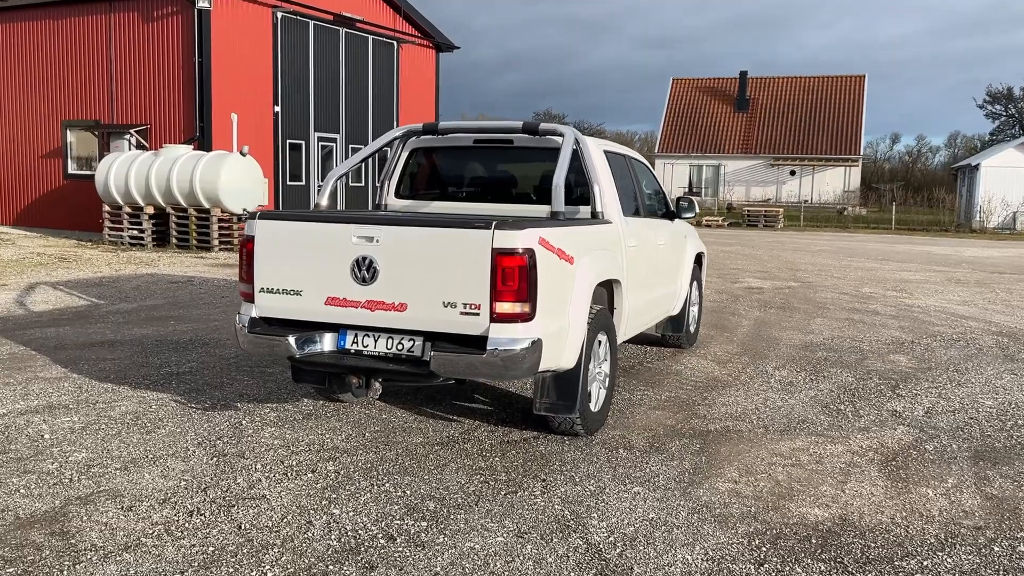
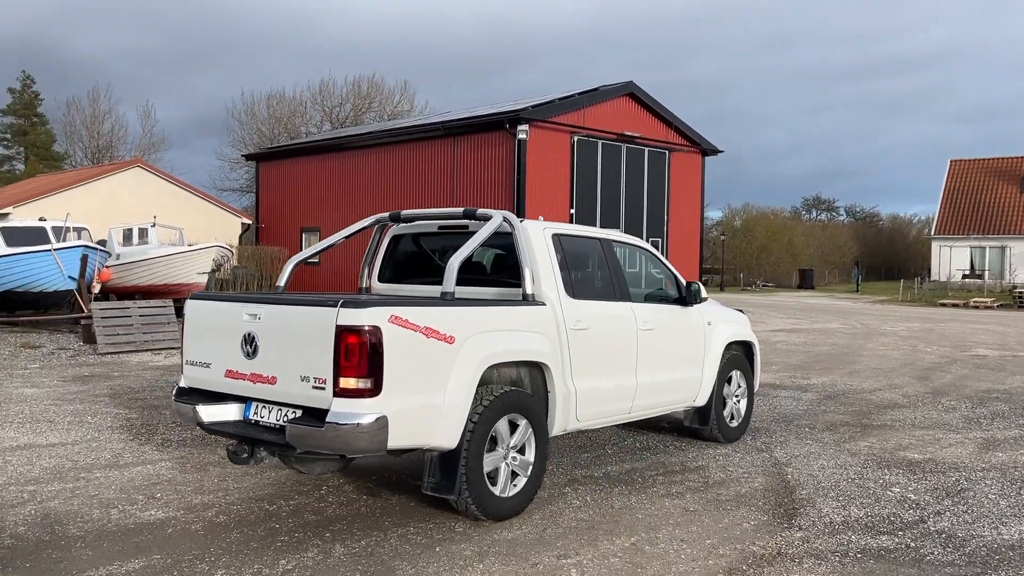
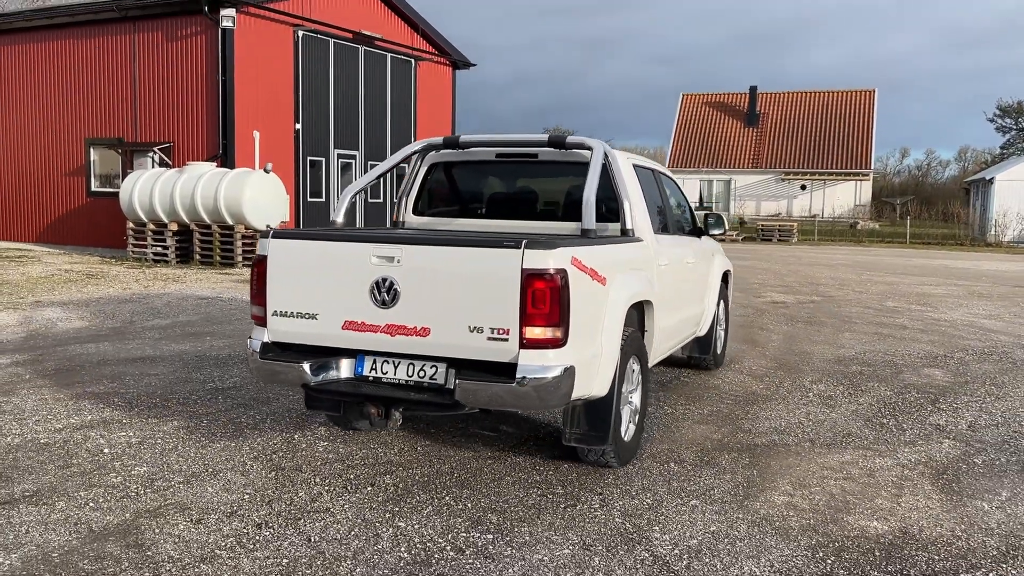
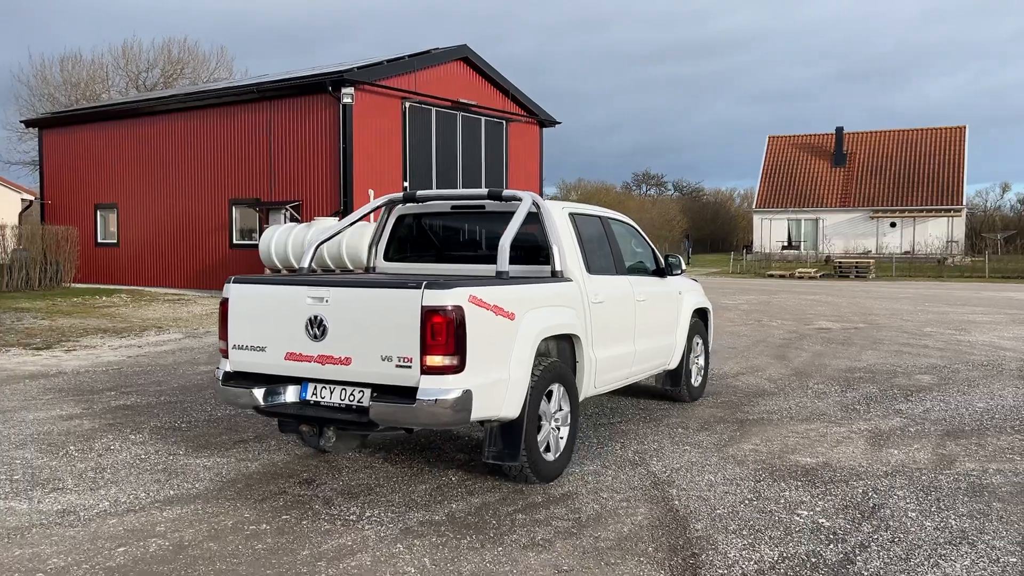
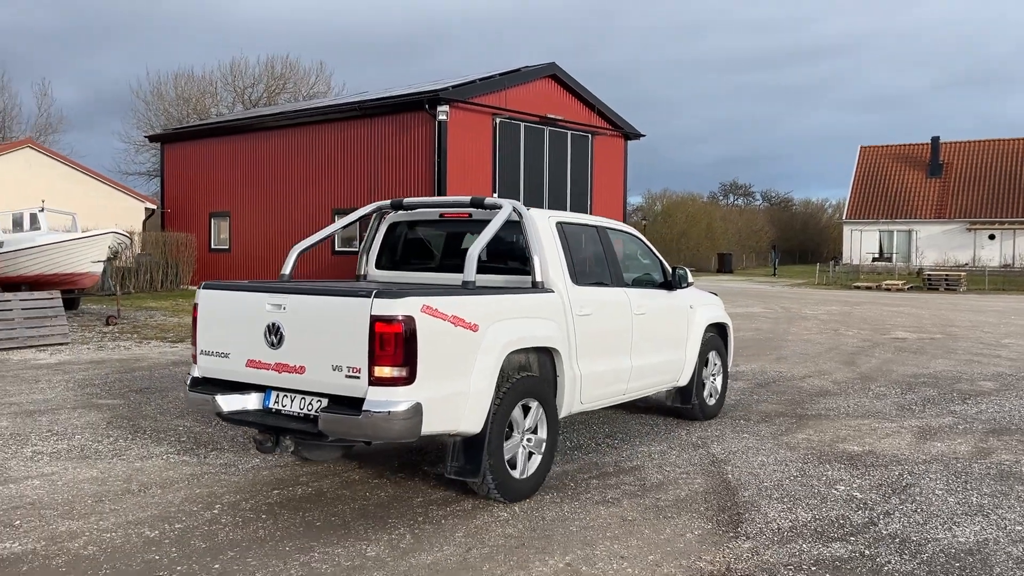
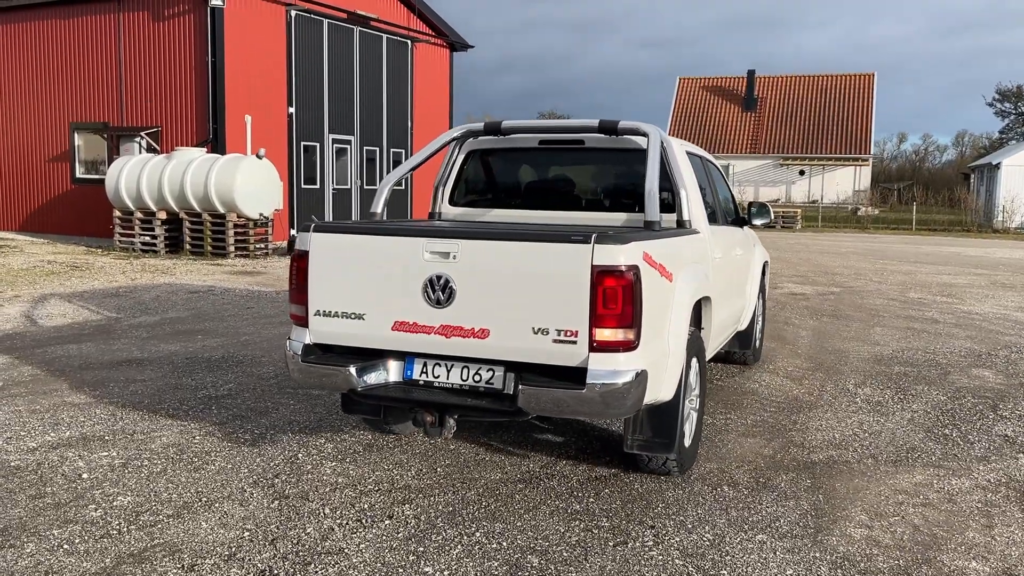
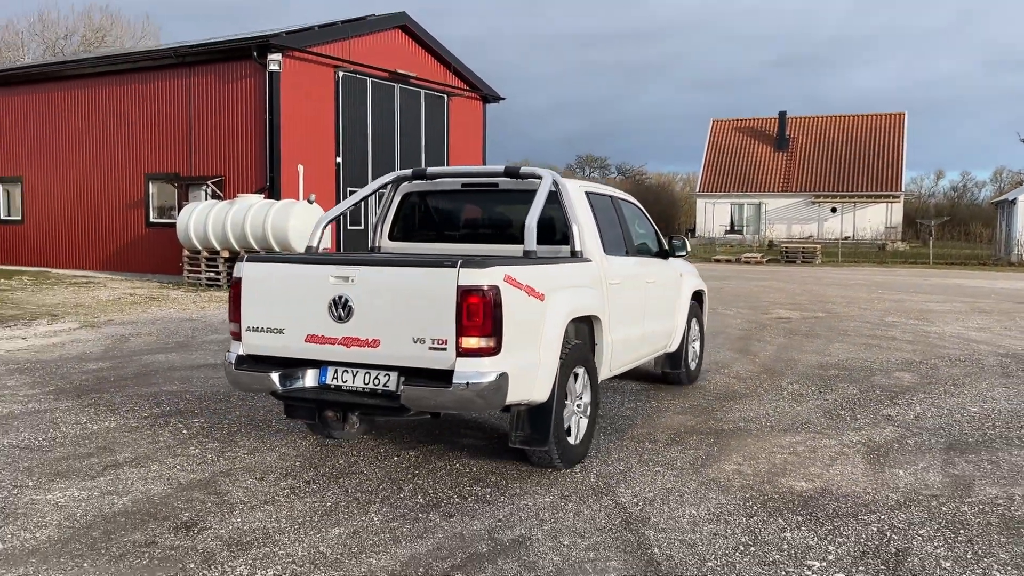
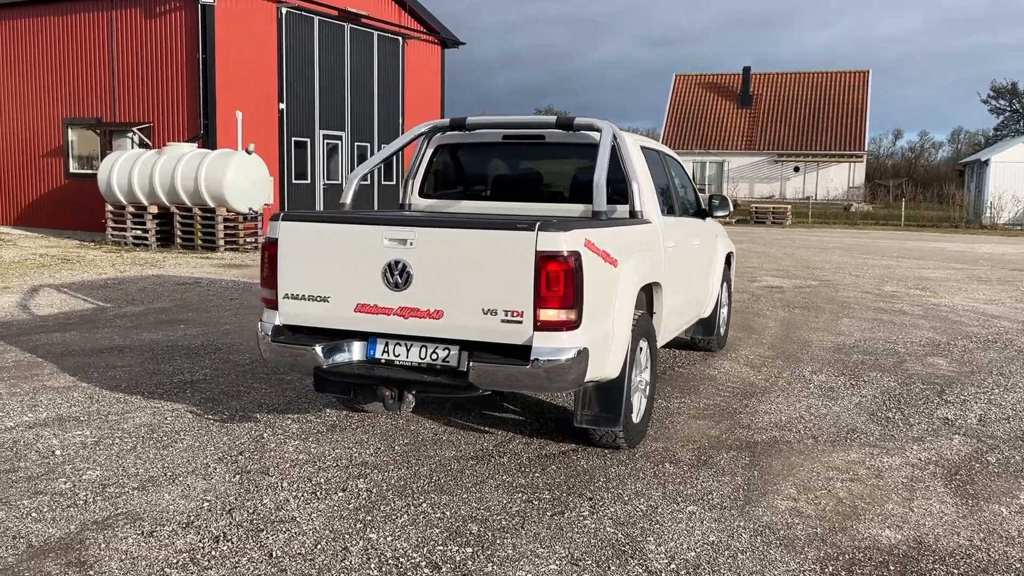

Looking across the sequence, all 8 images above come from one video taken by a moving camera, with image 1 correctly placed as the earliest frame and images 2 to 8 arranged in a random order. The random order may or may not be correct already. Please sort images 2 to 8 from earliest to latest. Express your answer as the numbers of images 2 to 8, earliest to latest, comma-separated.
8, 6, 3, 7, 4, 5, 2
